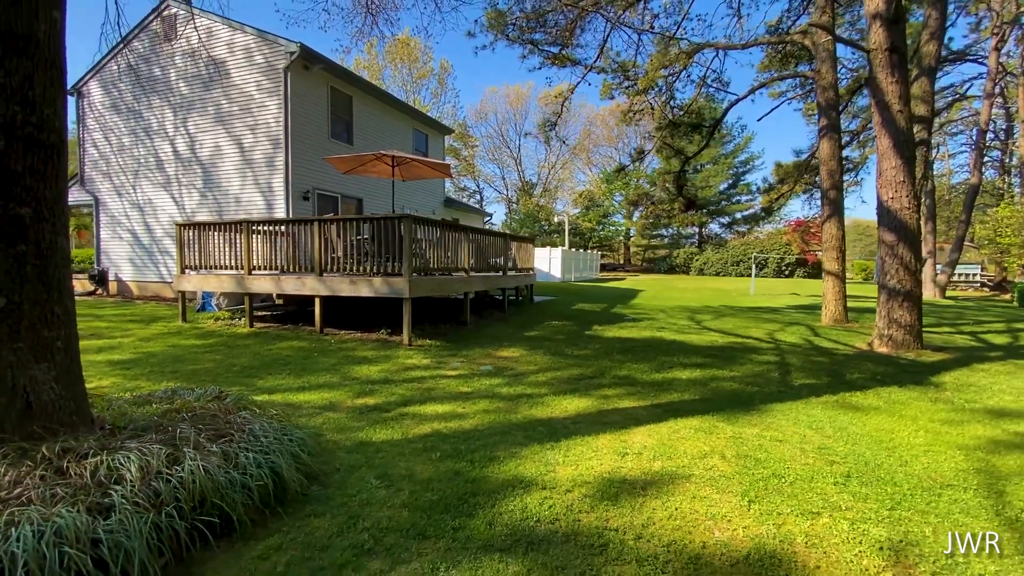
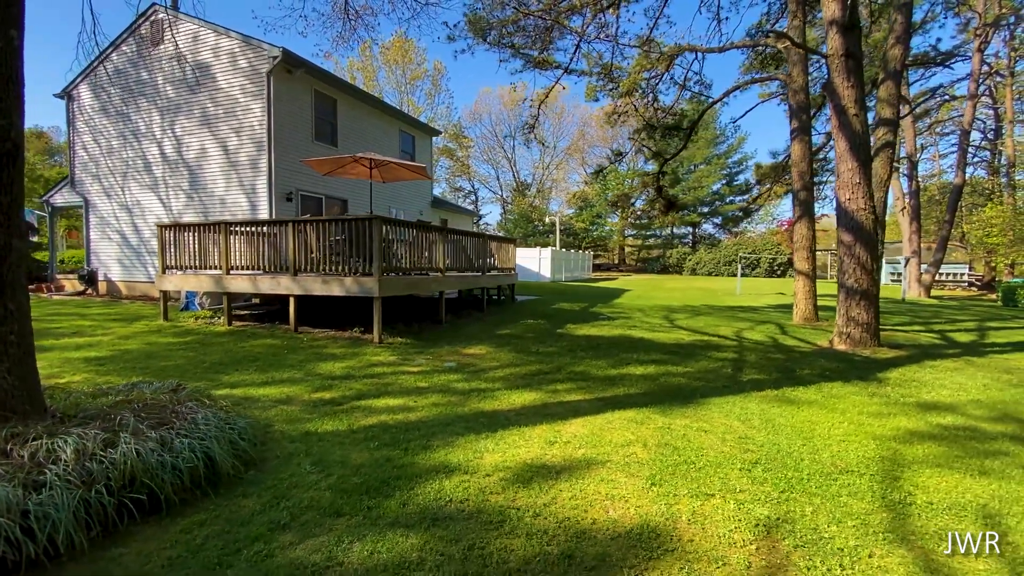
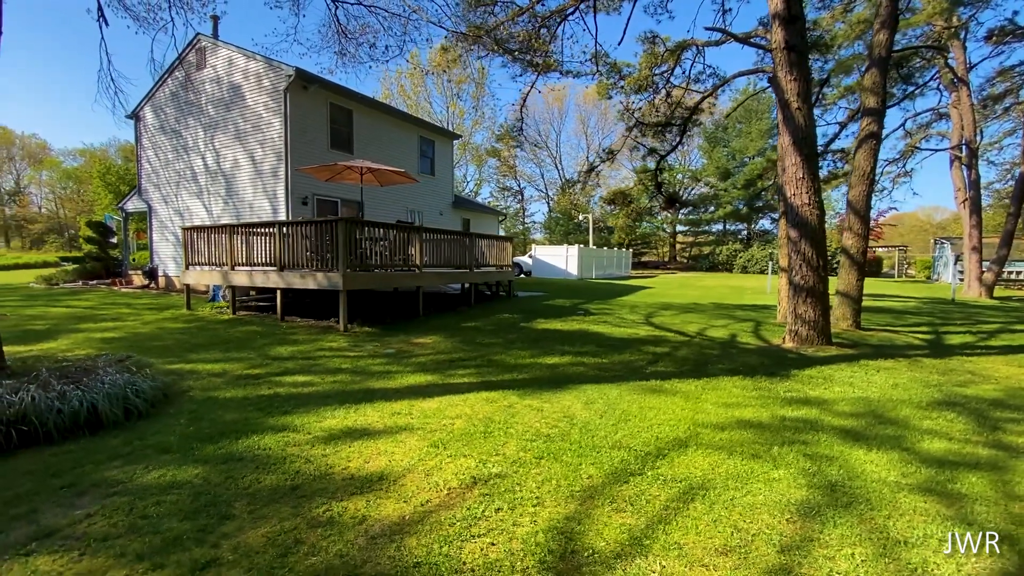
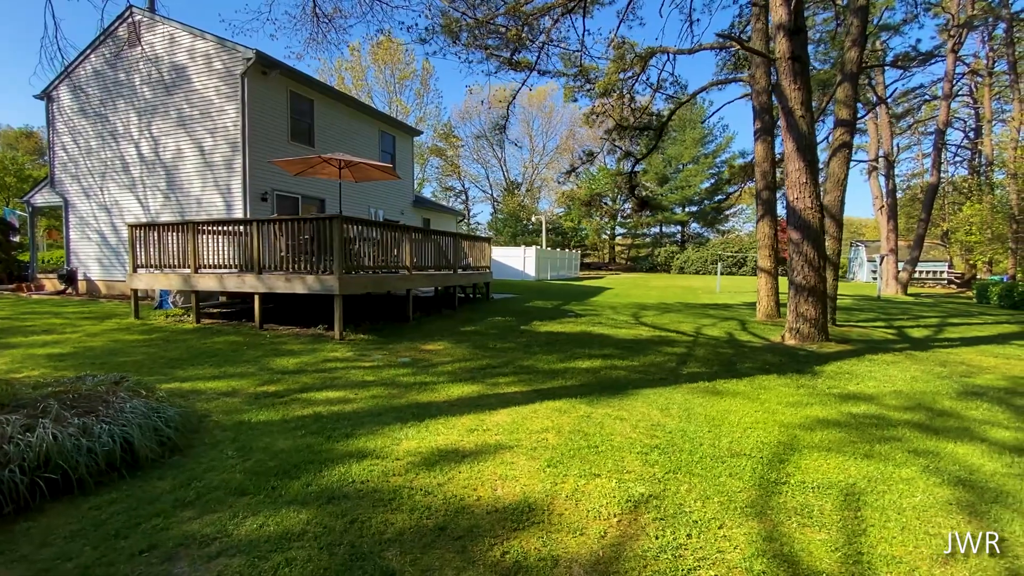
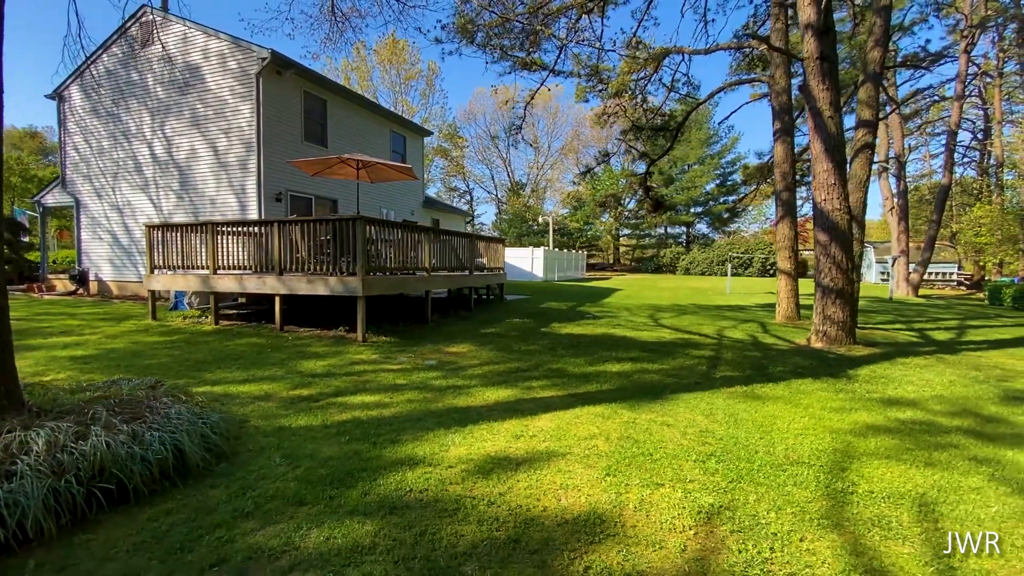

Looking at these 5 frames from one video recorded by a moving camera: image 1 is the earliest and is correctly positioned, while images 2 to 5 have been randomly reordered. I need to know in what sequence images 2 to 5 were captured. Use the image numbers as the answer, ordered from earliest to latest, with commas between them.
2, 5, 4, 3
